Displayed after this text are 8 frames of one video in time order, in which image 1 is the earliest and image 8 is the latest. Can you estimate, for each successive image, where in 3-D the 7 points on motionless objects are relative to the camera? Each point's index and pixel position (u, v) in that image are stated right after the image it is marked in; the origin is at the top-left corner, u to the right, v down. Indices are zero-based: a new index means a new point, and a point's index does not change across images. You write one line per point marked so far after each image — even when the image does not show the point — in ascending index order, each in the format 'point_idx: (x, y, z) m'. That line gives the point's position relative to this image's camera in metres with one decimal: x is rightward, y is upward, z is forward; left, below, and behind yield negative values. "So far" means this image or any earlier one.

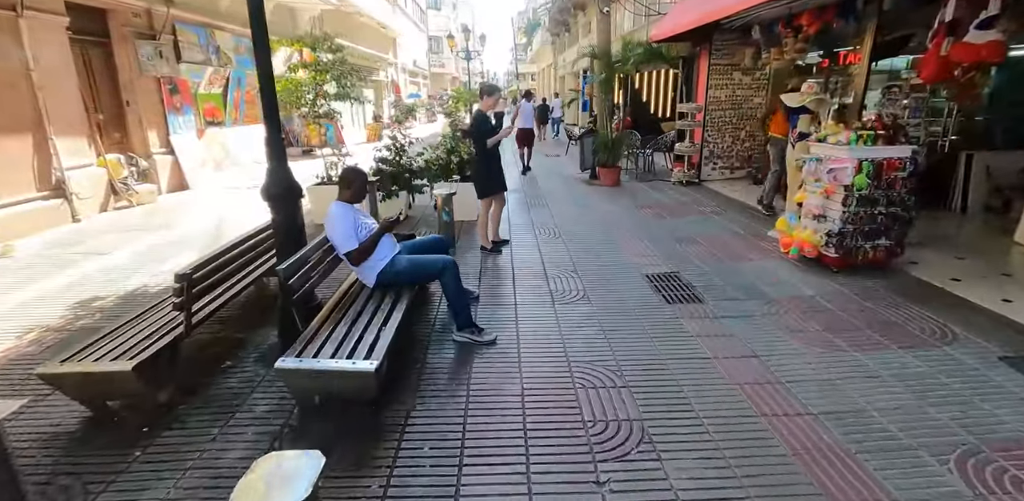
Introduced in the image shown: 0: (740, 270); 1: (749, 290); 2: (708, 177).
0: (+2.0, -0.2, +4.9) m
1: (+1.9, -0.3, +4.5) m
2: (+3.3, +1.3, +9.4) m
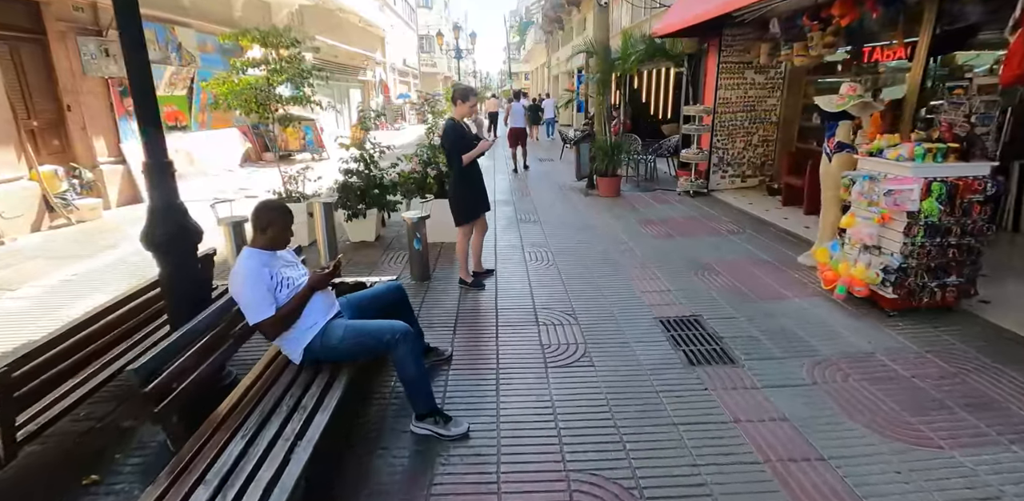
0: (+1.9, -0.4, +4.0) m
1: (+1.8, -0.6, +3.6) m
2: (+3.1, +1.0, +8.5) m
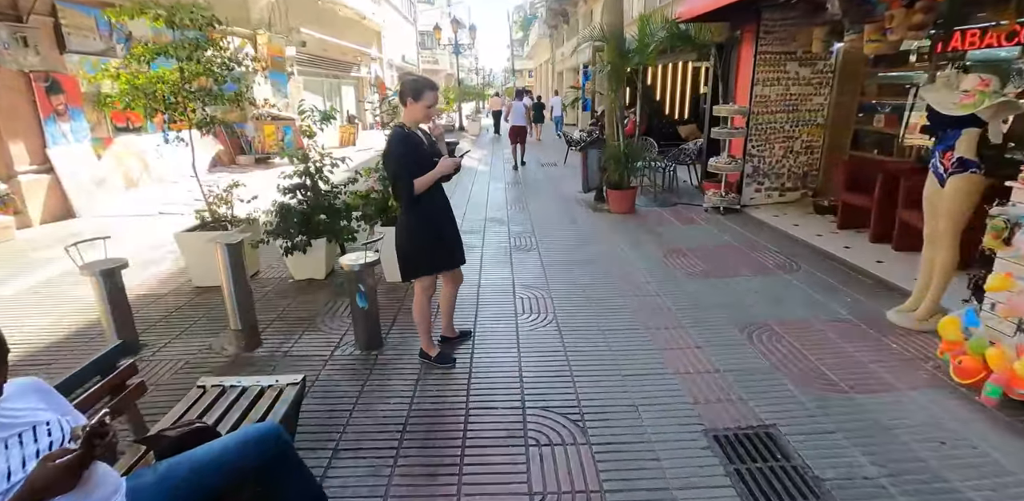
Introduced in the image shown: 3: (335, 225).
0: (+1.8, -0.8, +2.7) m
1: (+1.7, -1.0, +2.2) m
2: (+3.1, +0.6, +7.1) m
3: (-1.5, +0.2, +4.7) m
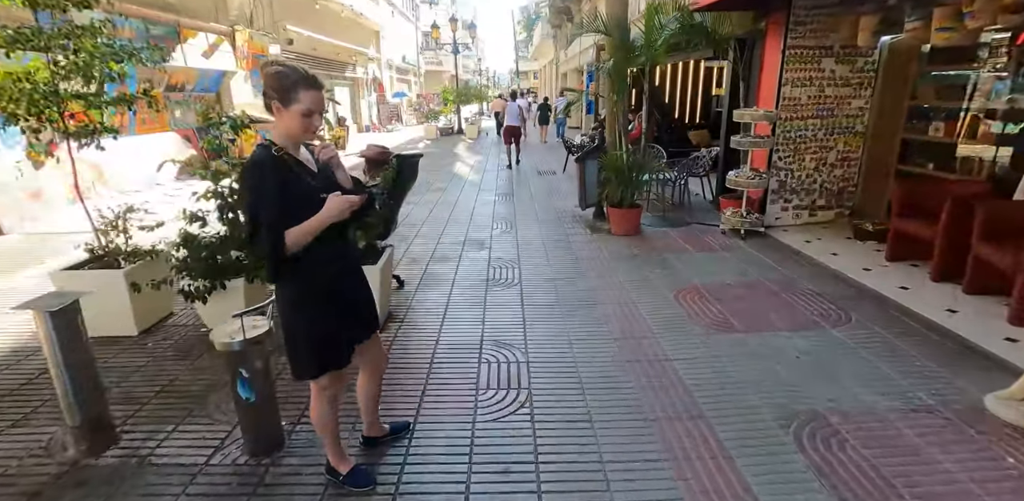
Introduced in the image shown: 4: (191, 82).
0: (+1.6, -1.1, +1.6) m
1: (+1.4, -1.3, +1.2) m
2: (+2.9, +0.3, +6.1) m
3: (-1.7, -0.1, +3.7) m
4: (-6.7, +3.6, +11.6) m
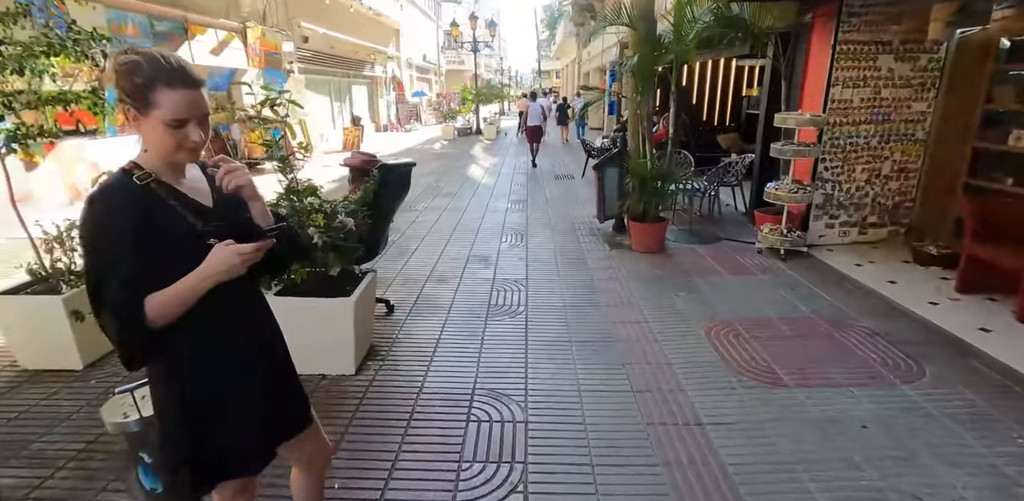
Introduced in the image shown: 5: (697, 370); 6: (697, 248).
0: (+1.5, -1.3, +1.0) m
1: (+1.3, -1.4, +0.5) m
2: (+3.0, +0.1, +5.4) m
3: (-1.7, -0.2, +3.1) m
4: (-6.4, +3.5, +11.3) m
5: (+1.1, -0.7, +3.2) m
6: (+1.9, 0.0, +5.5) m
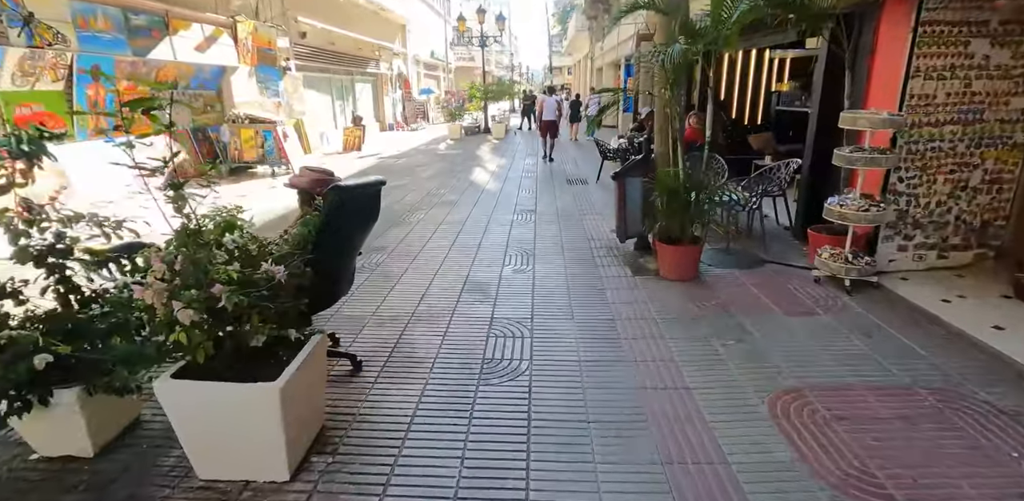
0: (+1.4, -1.6, +0.1) m
1: (+1.2, -1.7, -0.4) m
2: (+3.0, -0.1, +4.4) m
3: (-1.7, -0.5, +2.3) m
4: (-6.2, +3.3, +10.5) m
5: (+1.1, -0.9, +2.3) m
6: (+1.9, -0.2, +4.6) m
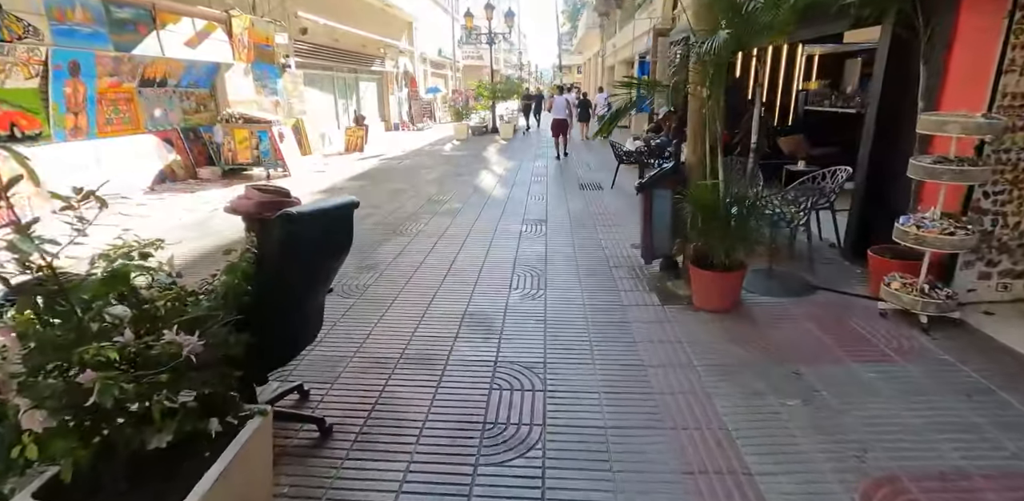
0: (+1.4, -1.7, -0.6) m
1: (+1.2, -1.9, -1.1) m
2: (+3.1, -0.3, +3.7) m
3: (-1.7, -0.6, +1.6) m
4: (-6.0, +3.2, +9.9) m
5: (+1.1, -1.1, +1.6) m
6: (+2.0, -0.4, +3.9) m
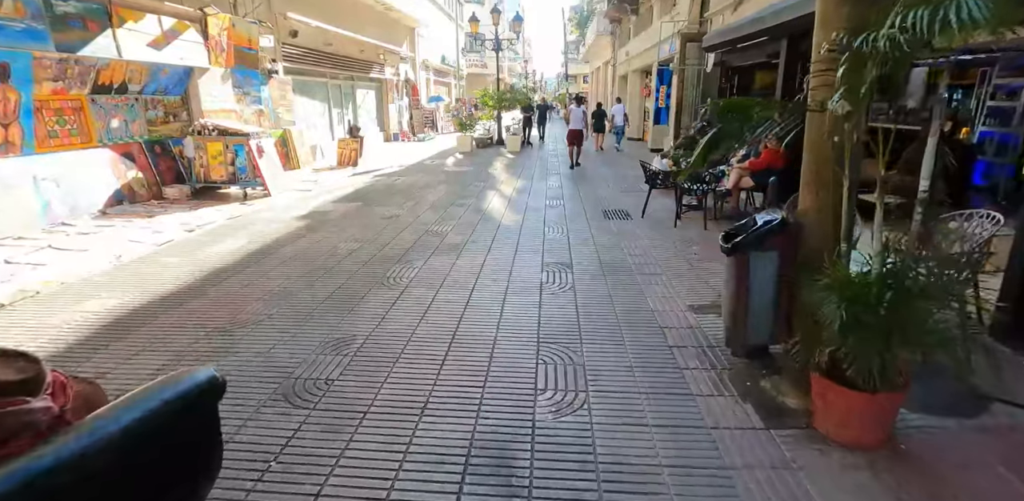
0: (+1.5, -2.1, -2.0) m
1: (+1.3, -2.3, -2.4) m
2: (+3.2, -0.8, +2.4) m
3: (-1.5, -1.0, +0.3) m
4: (-5.9, +2.7, +8.7) m
5: (+1.2, -1.5, +0.3) m
6: (+2.1, -0.9, +2.6) m
